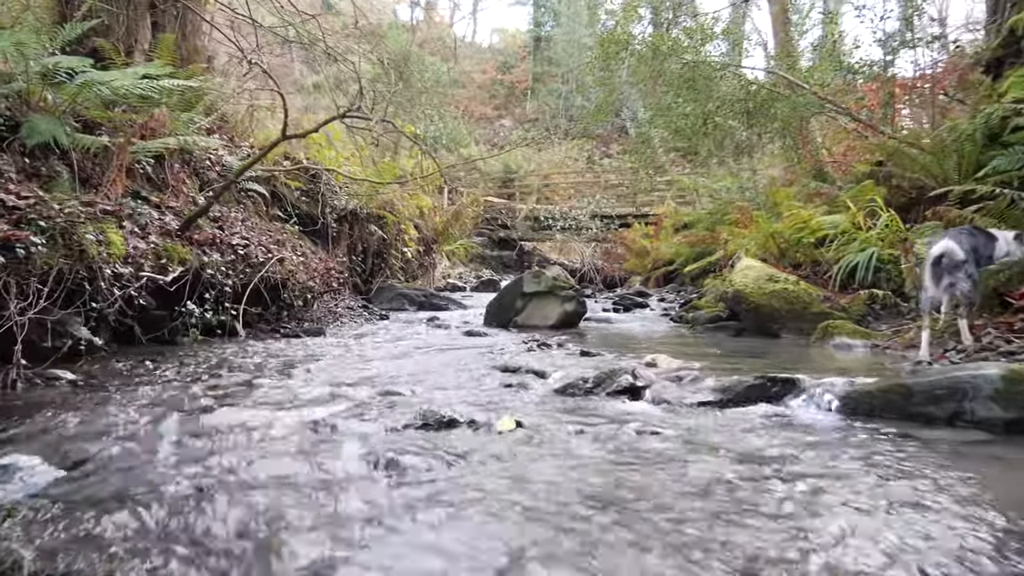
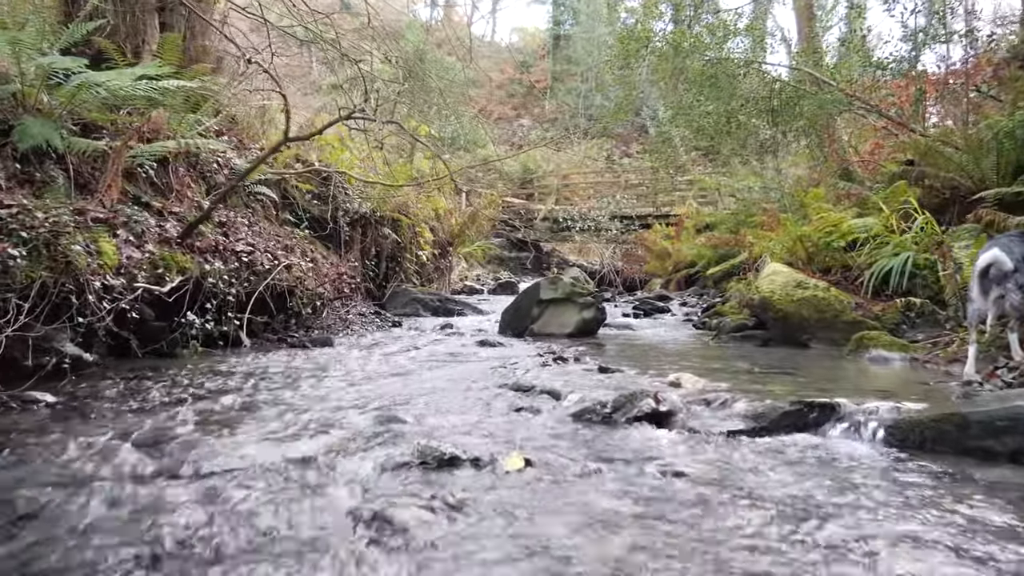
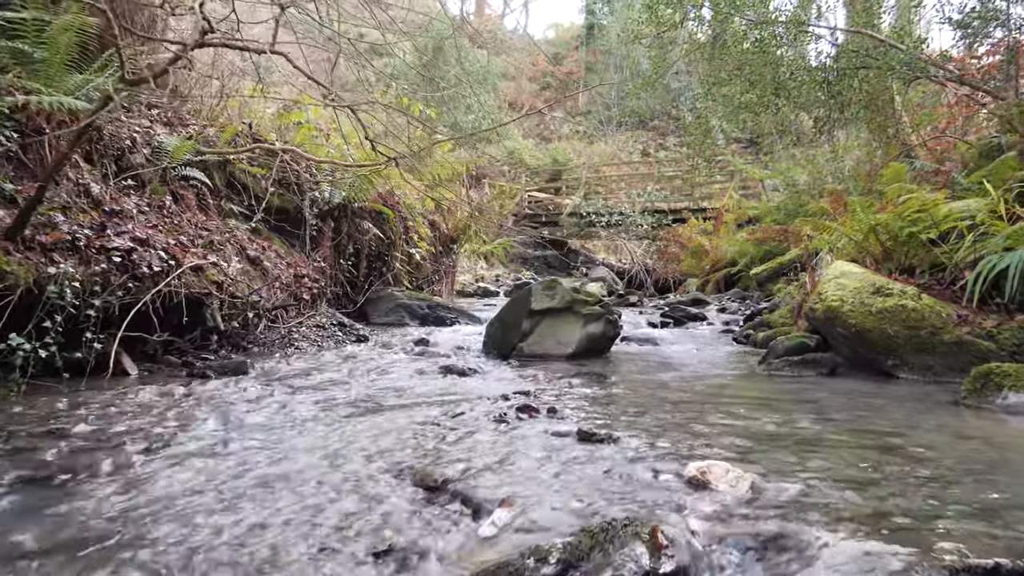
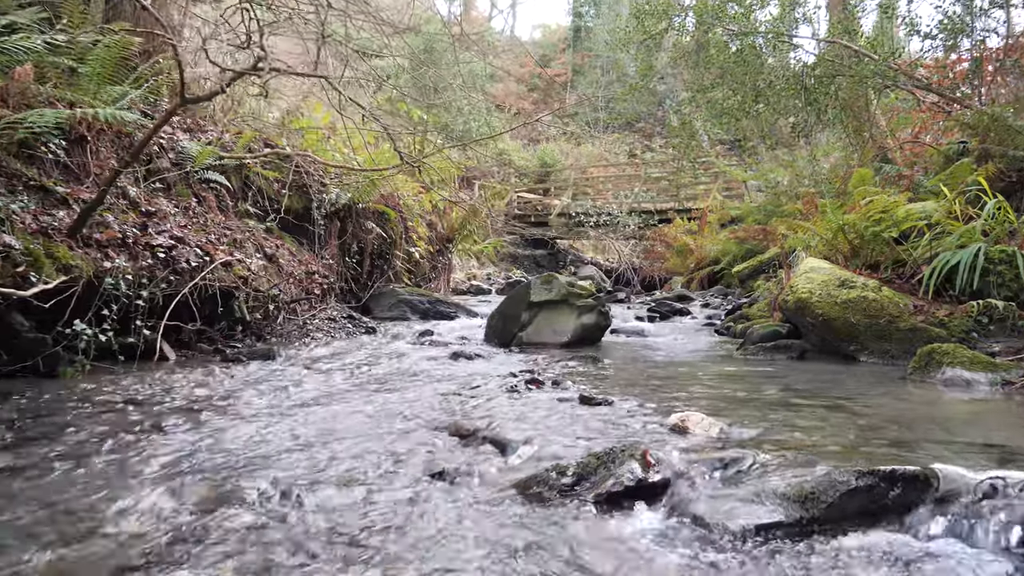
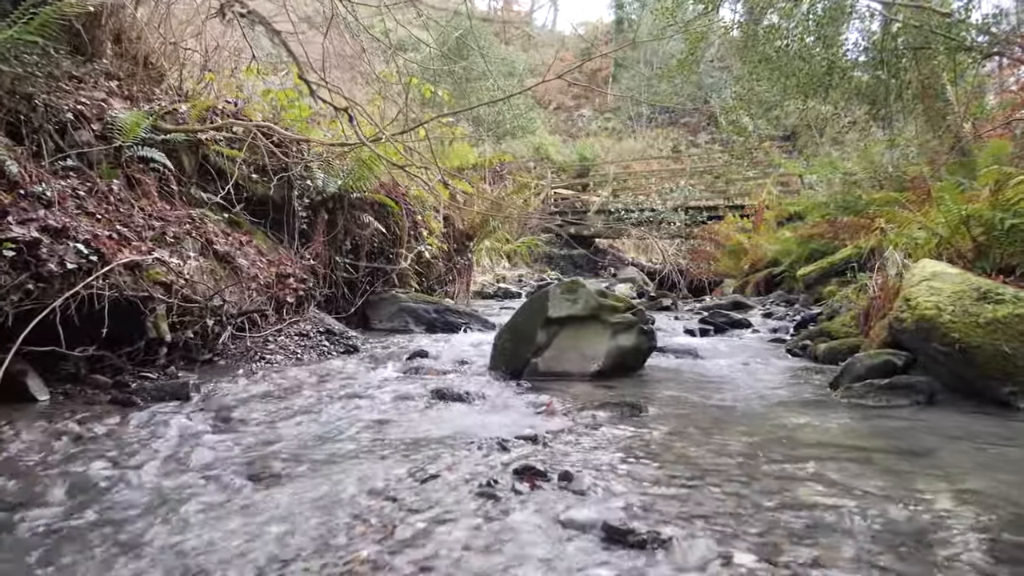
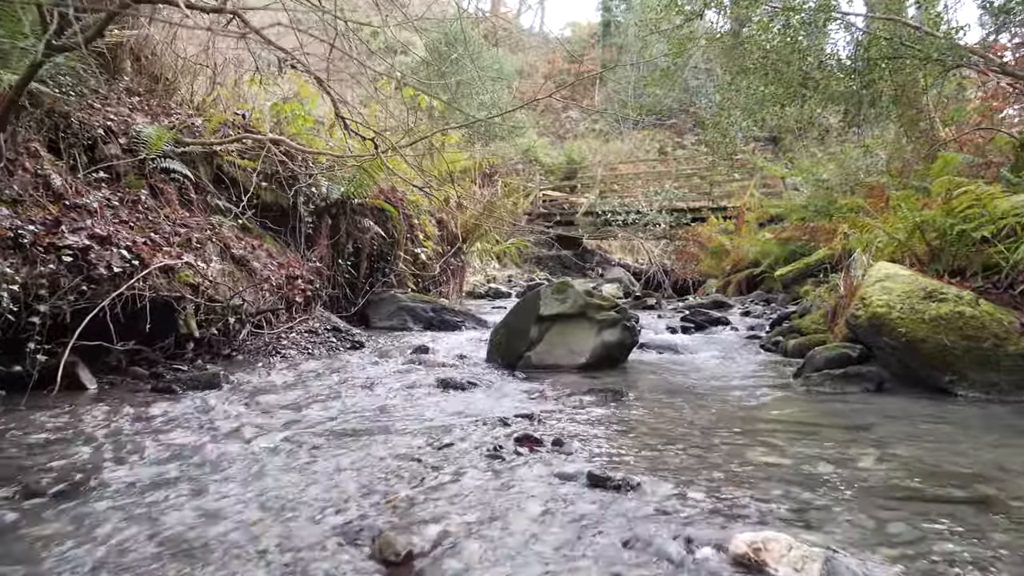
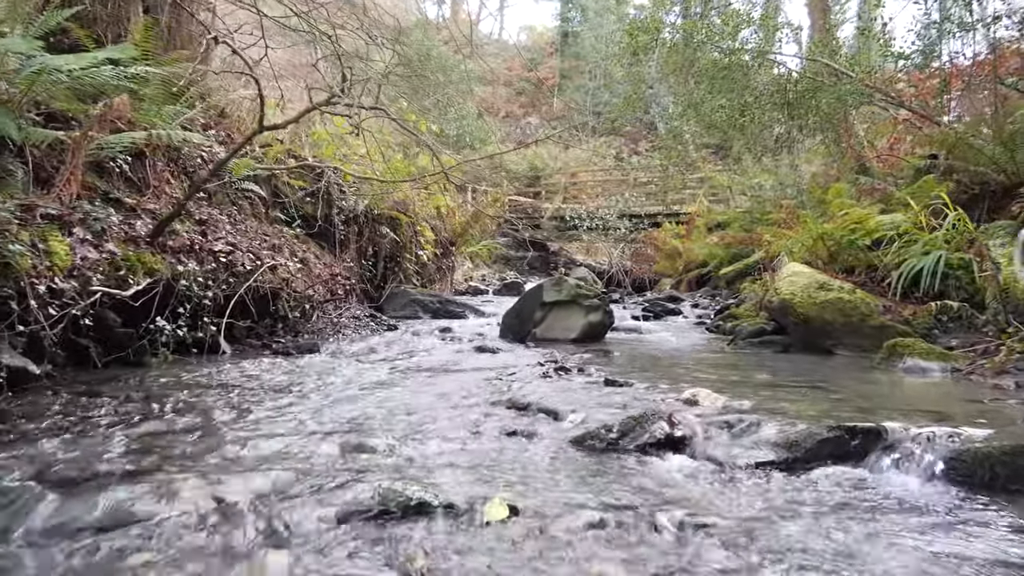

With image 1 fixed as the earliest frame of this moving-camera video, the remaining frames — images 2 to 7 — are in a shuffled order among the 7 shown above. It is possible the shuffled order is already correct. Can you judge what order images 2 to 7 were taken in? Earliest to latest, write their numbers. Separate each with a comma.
2, 7, 4, 3, 6, 5
